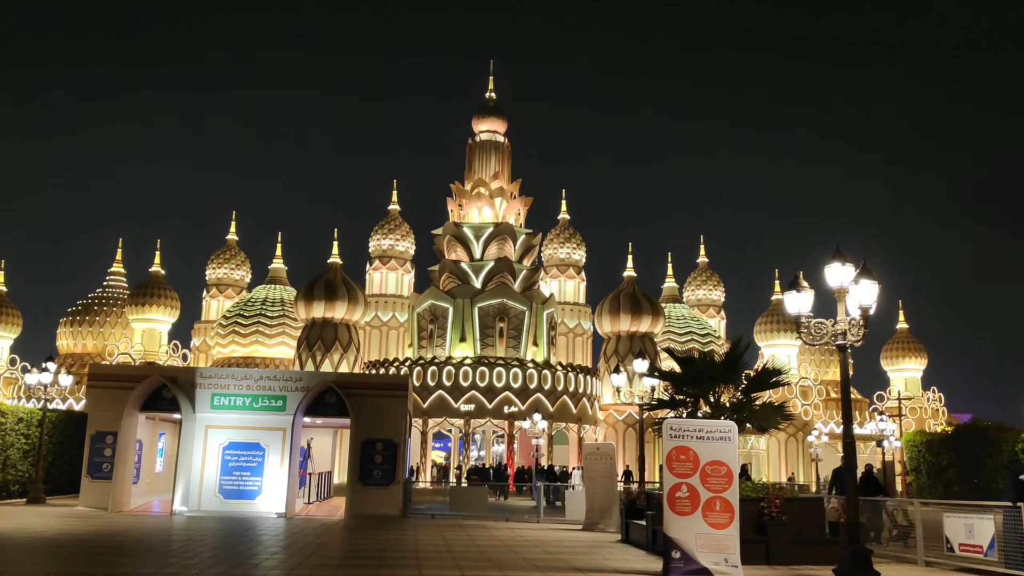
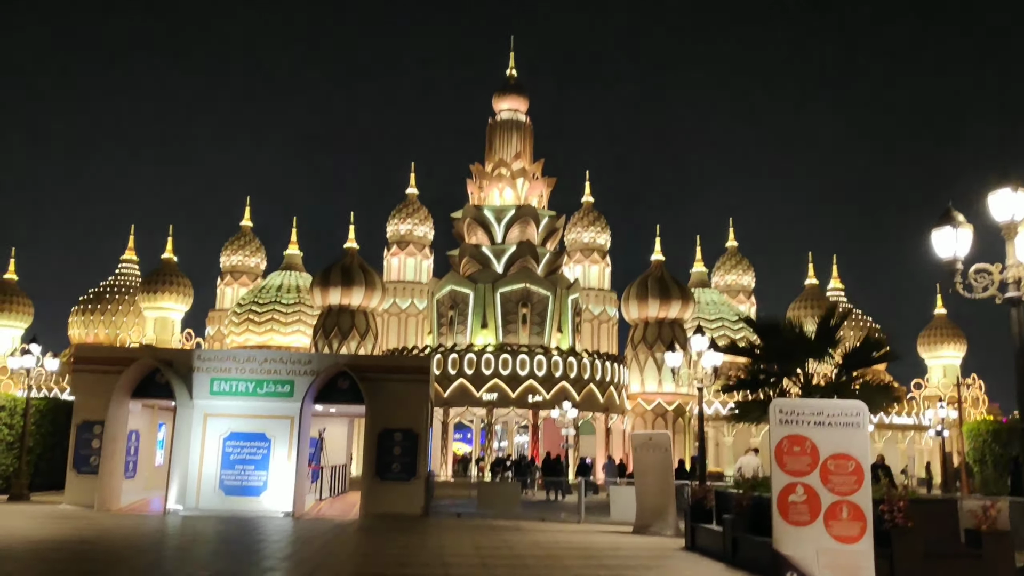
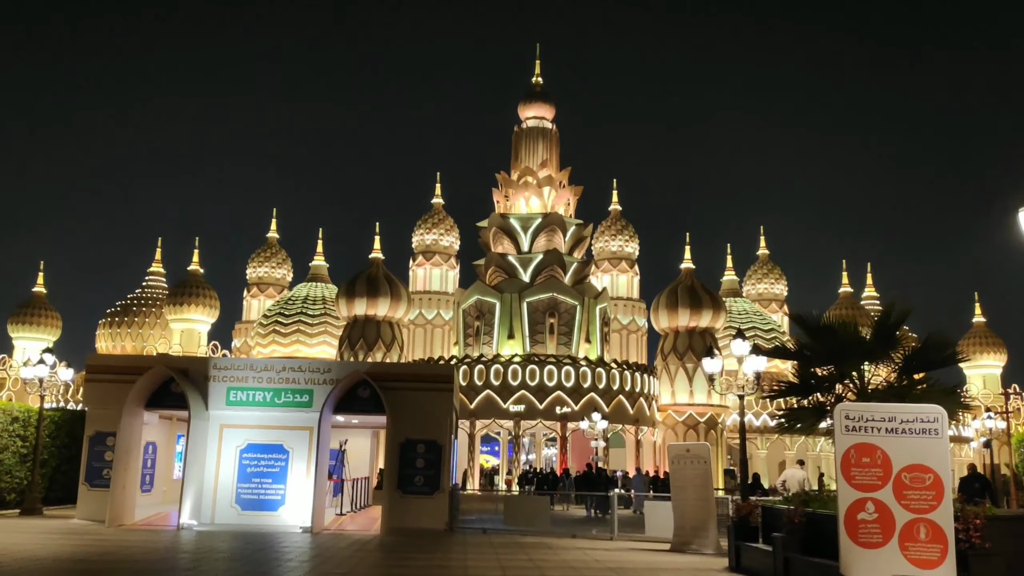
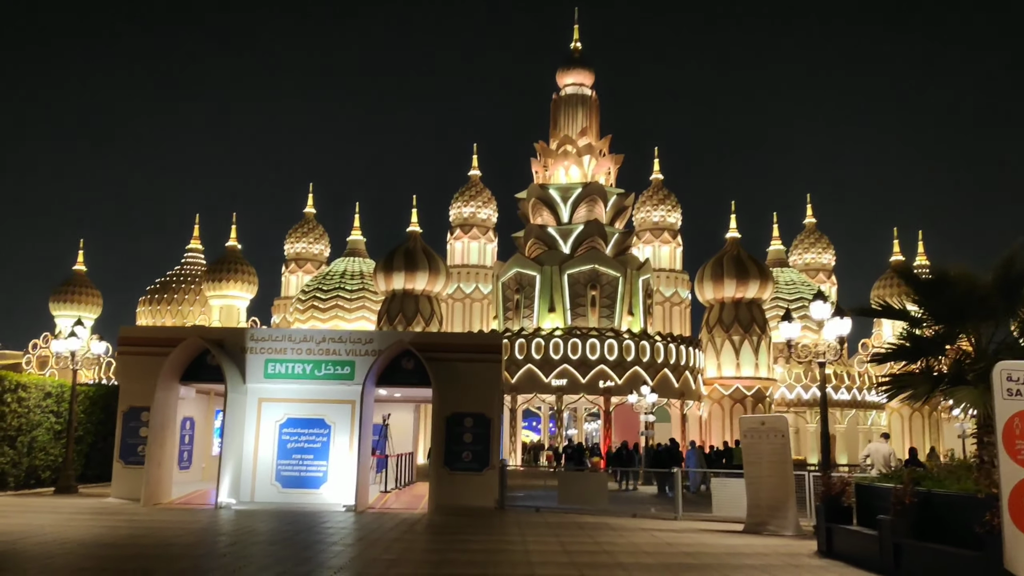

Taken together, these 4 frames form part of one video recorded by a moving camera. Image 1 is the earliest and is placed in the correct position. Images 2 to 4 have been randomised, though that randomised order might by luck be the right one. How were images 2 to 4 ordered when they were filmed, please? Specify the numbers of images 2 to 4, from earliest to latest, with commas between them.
2, 3, 4
